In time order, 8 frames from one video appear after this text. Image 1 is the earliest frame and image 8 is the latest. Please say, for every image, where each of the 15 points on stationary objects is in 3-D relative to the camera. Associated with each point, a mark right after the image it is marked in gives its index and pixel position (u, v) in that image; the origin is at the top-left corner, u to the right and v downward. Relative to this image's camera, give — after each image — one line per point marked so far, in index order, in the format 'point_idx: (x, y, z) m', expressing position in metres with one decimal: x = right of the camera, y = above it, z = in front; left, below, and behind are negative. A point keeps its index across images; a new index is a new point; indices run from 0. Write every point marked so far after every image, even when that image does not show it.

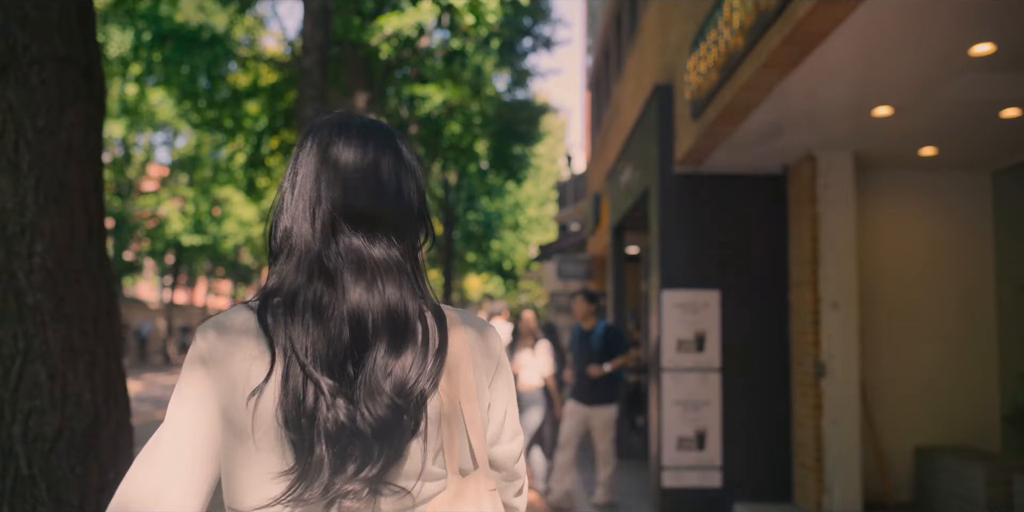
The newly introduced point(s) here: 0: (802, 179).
0: (+2.5, +0.7, +8.2) m
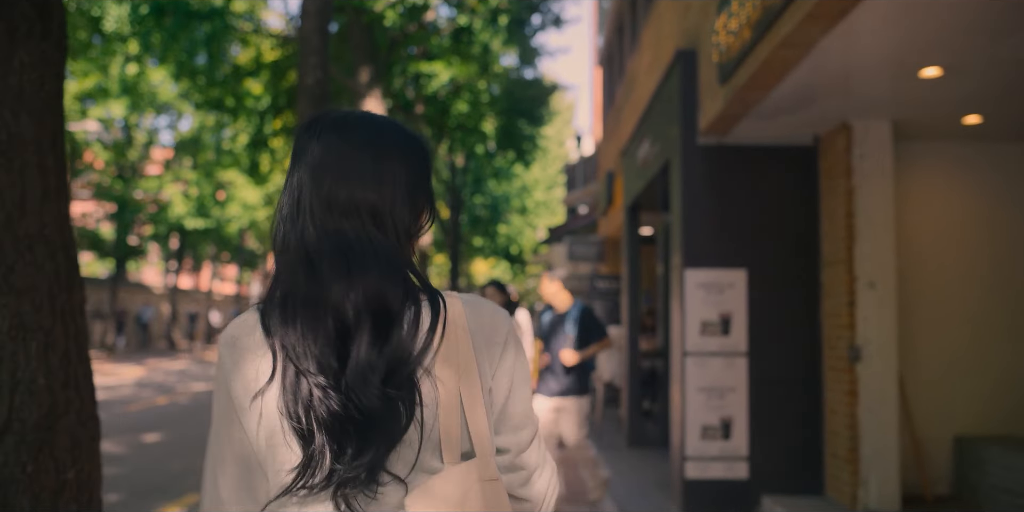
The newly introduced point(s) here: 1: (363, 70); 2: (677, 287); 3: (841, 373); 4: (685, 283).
0: (+2.6, +0.9, +7.7) m
1: (-2.0, +2.6, +13.4) m
2: (+1.5, -0.3, +8.4) m
3: (+2.6, -0.9, +7.5) m
4: (+1.5, -0.2, +8.1) m
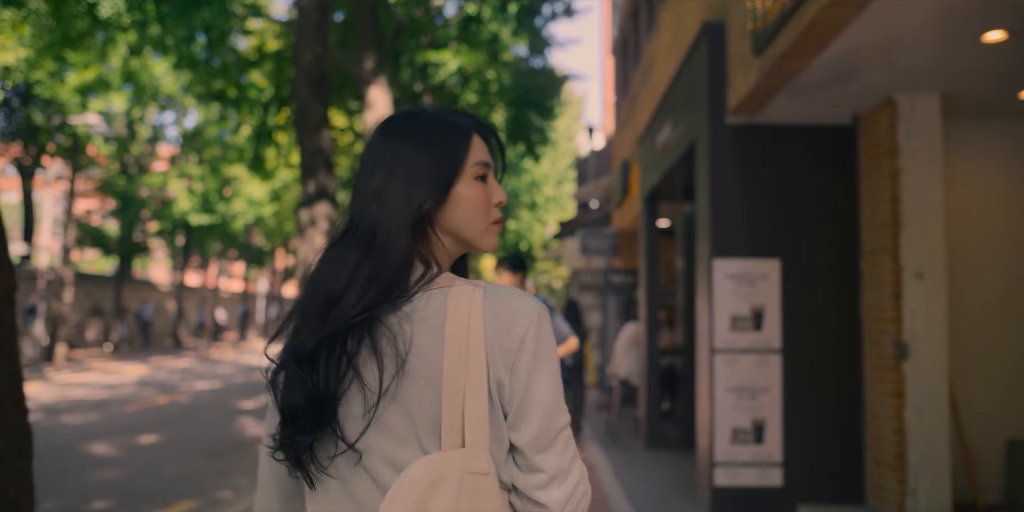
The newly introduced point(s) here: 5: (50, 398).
0: (+2.7, +1.0, +7.1) m
1: (-1.9, +2.7, +12.8) m
2: (+1.6, -0.2, +7.8) m
3: (+2.7, -0.8, +6.8) m
4: (+1.6, -0.1, +7.5) m
5: (-9.0, -2.7, +18.6) m
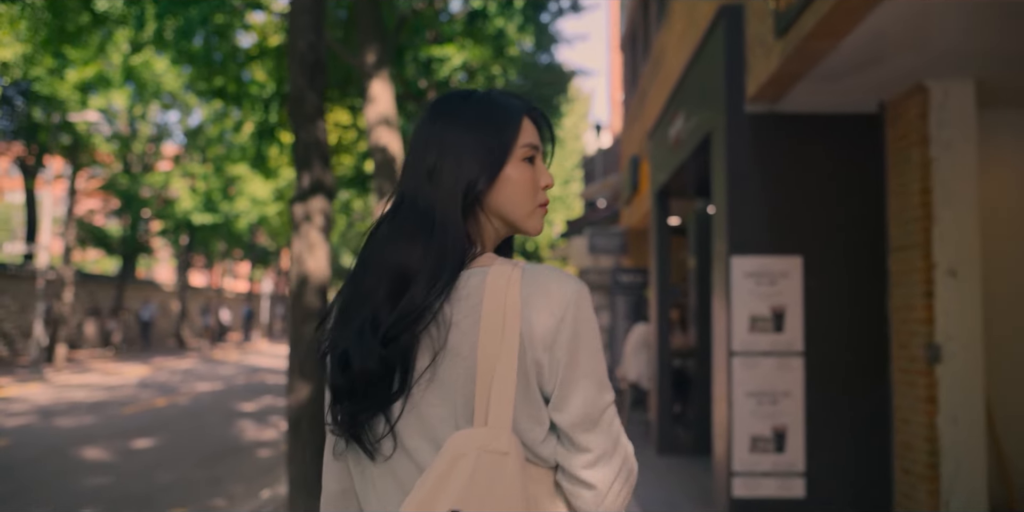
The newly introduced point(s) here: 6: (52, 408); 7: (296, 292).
0: (+2.8, +1.0, +6.6) m
1: (-1.8, +2.7, +12.4) m
2: (+1.6, -0.2, +7.4) m
3: (+2.7, -0.8, +6.4) m
4: (+1.6, -0.1, +7.0) m
5: (-8.9, -2.7, +18.2) m
6: (-8.0, -2.6, +16.6) m
7: (-1.7, -0.3, +7.4) m
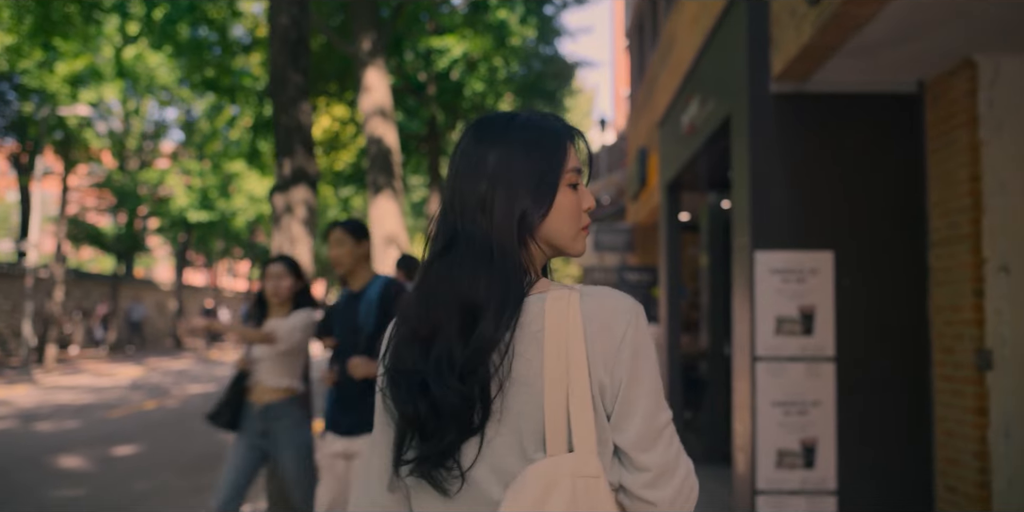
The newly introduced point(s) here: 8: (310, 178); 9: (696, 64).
0: (+2.8, +1.0, +6.0) m
1: (-1.8, +2.8, +11.7) m
2: (+1.6, -0.1, +6.7) m
3: (+2.7, -0.8, +5.7) m
4: (+1.6, -0.1, +6.4) m
5: (-8.8, -2.7, +17.6) m
6: (-7.9, -2.6, +15.9) m
7: (-1.7, -0.3, +6.7) m
8: (-1.5, +0.6, +7.0) m
9: (+1.7, +1.8, +9.1) m
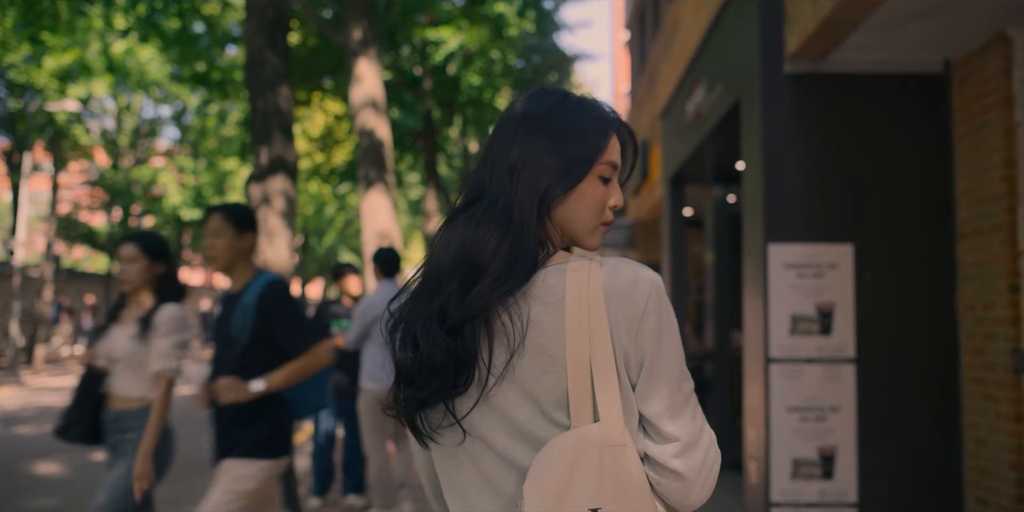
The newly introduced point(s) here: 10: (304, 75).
0: (+2.7, +1.1, +5.5) m
1: (-1.8, +2.8, +11.3) m
2: (+1.6, -0.1, +6.3) m
3: (+2.7, -0.7, +5.3) m
4: (+1.6, 0.0, +5.9) m
5: (-8.9, -2.6, +17.1) m
6: (-8.0, -2.6, +15.5) m
7: (-1.7, -0.2, +6.3) m
8: (-1.5, +0.6, +6.5) m
9: (+1.7, +1.9, +8.7) m
10: (-3.4, +3.0, +15.9) m
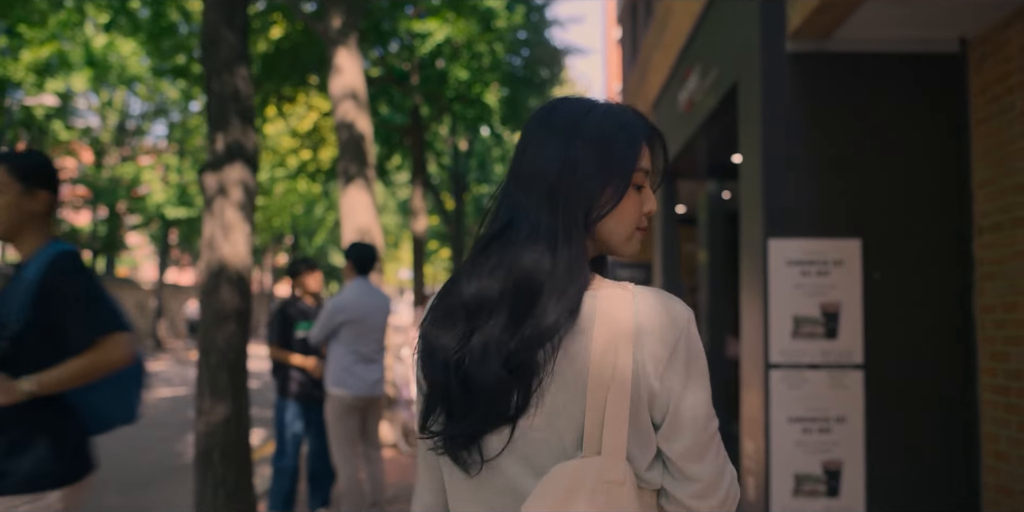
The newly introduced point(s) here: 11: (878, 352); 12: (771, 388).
0: (+2.6, +1.1, +5.0) m
1: (-2.0, +2.8, +10.7) m
2: (+1.4, -0.1, +5.8) m
3: (+2.5, -0.7, +4.8) m
4: (+1.5, 0.0, +5.4) m
5: (-9.1, -2.6, +16.5) m
6: (-8.2, -2.5, +14.9) m
7: (-1.8, -0.2, +5.7) m
8: (-1.7, +0.6, +6.0) m
9: (+1.6, +1.9, +8.2) m
10: (-3.6, +3.0, +15.3) m
11: (+2.0, -0.5, +5.3) m
12: (+1.4, -0.7, +5.3) m
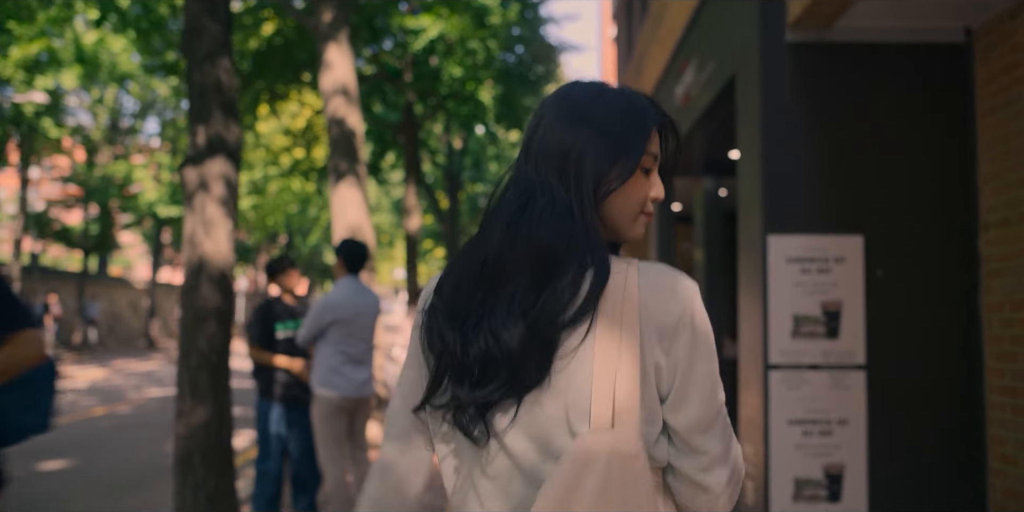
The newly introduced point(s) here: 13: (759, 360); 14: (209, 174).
0: (+2.5, +1.1, +4.8) m
1: (-2.1, +2.8, +10.6) m
2: (+1.4, 0.0, +5.6) m
3: (+2.5, -0.7, +4.6) m
4: (+1.4, 0.0, +5.2) m
5: (-9.2, -2.6, +16.3) m
6: (-8.3, -2.5, +14.7) m
7: (-1.9, -0.2, +5.6) m
8: (-1.7, +0.7, +5.8) m
9: (+1.5, +1.9, +8.0) m
10: (-3.7, +3.0, +15.1) m
11: (+2.0, -0.5, +5.1) m
12: (+1.4, -0.7, +5.2) m
13: (+1.4, -0.6, +5.4) m
14: (-1.8, +0.5, +5.7) m
